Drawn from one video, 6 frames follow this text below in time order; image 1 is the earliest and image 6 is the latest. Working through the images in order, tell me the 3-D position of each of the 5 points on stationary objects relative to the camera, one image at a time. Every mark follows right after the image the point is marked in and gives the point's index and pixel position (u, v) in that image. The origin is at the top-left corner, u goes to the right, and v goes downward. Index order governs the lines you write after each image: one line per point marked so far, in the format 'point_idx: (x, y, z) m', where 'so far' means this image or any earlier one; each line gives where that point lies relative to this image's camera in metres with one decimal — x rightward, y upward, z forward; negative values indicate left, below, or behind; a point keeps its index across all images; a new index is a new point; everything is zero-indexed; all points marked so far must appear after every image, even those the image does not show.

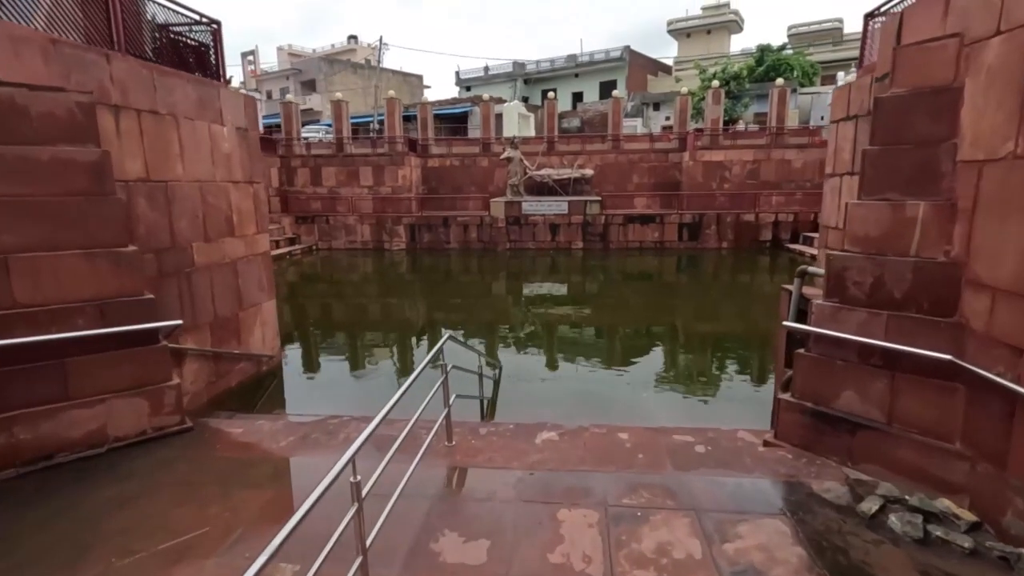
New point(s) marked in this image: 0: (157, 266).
0: (-2.4, +0.1, +3.6) m
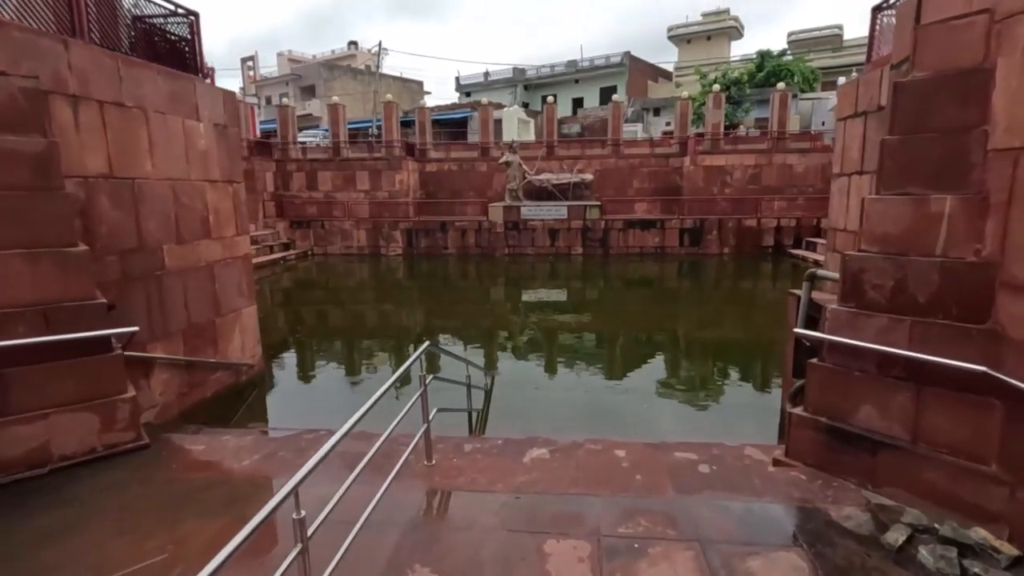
0: (-2.5, +0.1, +3.4) m
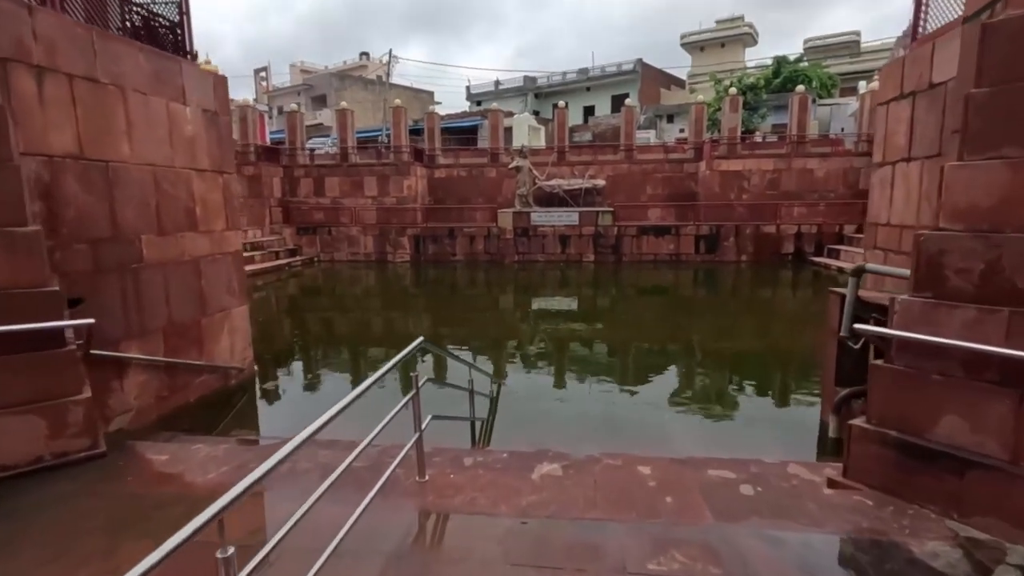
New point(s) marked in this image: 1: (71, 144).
0: (-2.4, +0.2, +3.1) m
1: (-2.4, +0.8, +3.0) m
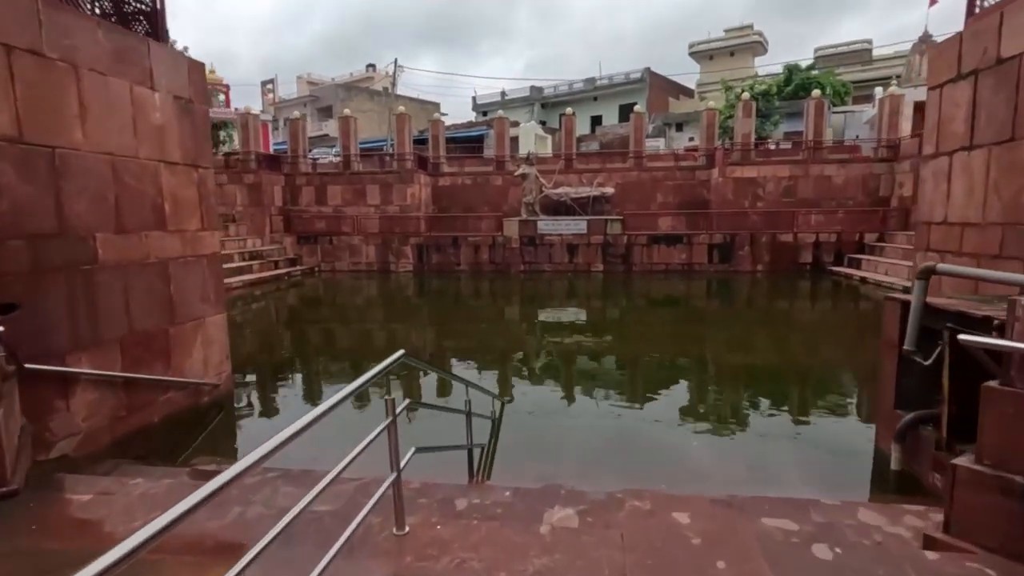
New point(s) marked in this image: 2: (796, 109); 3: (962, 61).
0: (-2.4, +0.1, +2.7) m
1: (-2.4, +0.8, +2.6) m
2: (+10.2, +6.4, +19.5) m
3: (+2.8, +1.4, +3.3) m
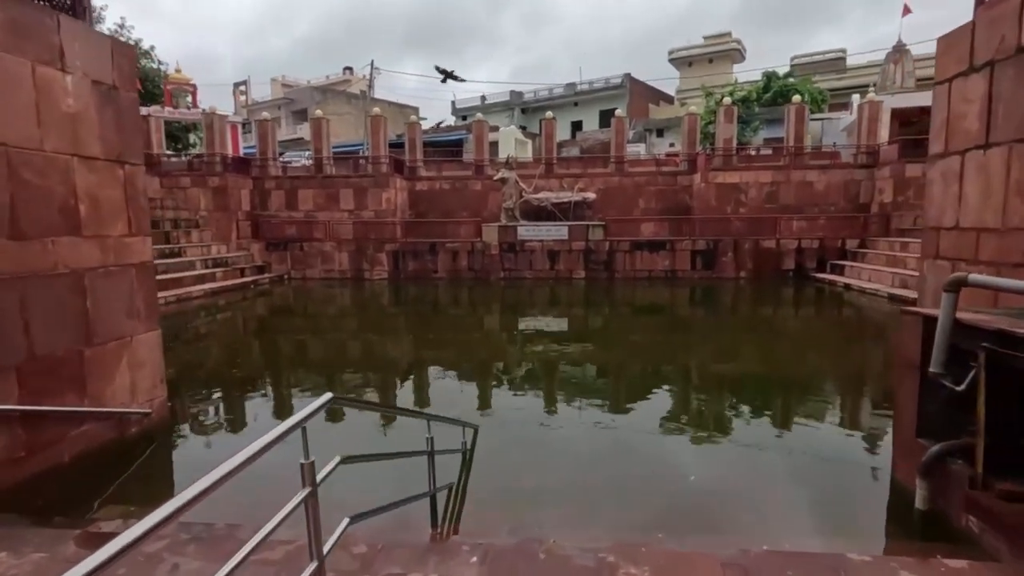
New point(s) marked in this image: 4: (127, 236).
0: (-2.5, +0.1, +2.2) m
1: (-2.5, +0.7, +2.1) m
2: (+9.4, +6.2, +19.5) m
3: (+2.6, +1.3, +3.0) m
4: (-2.4, +0.3, +3.4) m
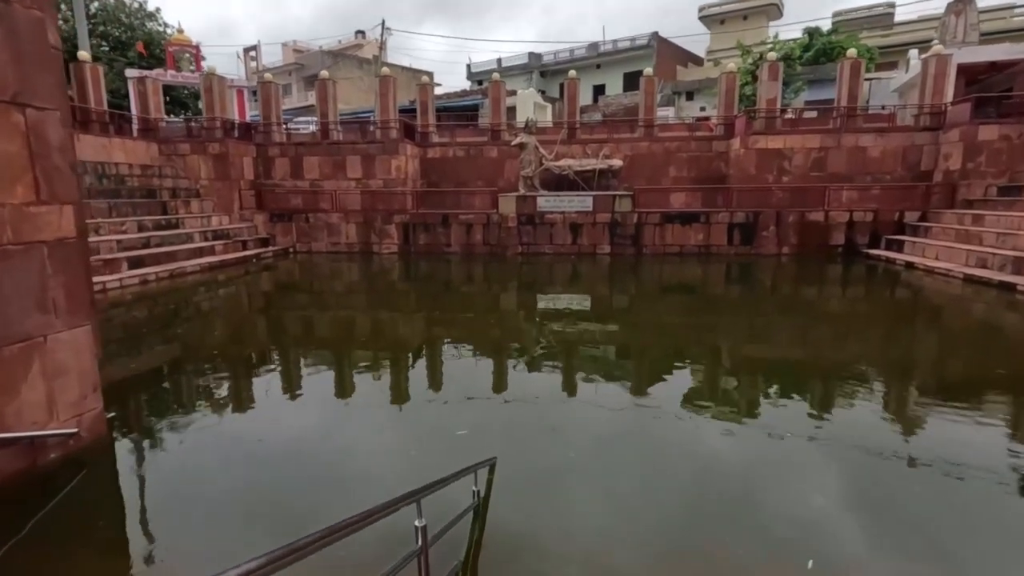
0: (-2.4, +0.1, +1.4) m
1: (-2.4, +0.7, +1.2) m
2: (+10.1, +7.0, +17.9) m
3: (+2.7, +1.3, +2.0) m
4: (-2.3, +0.4, +2.6) m
